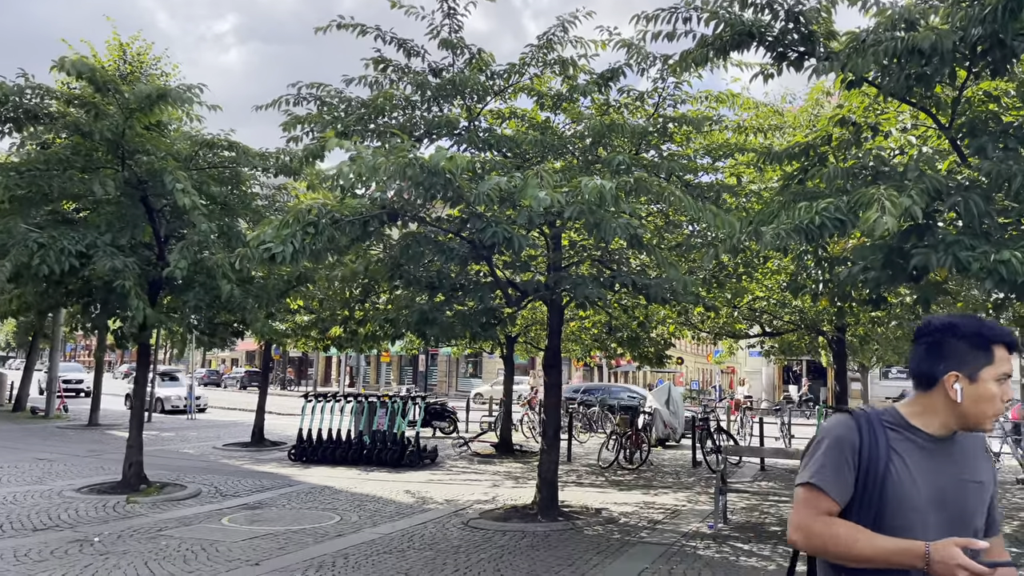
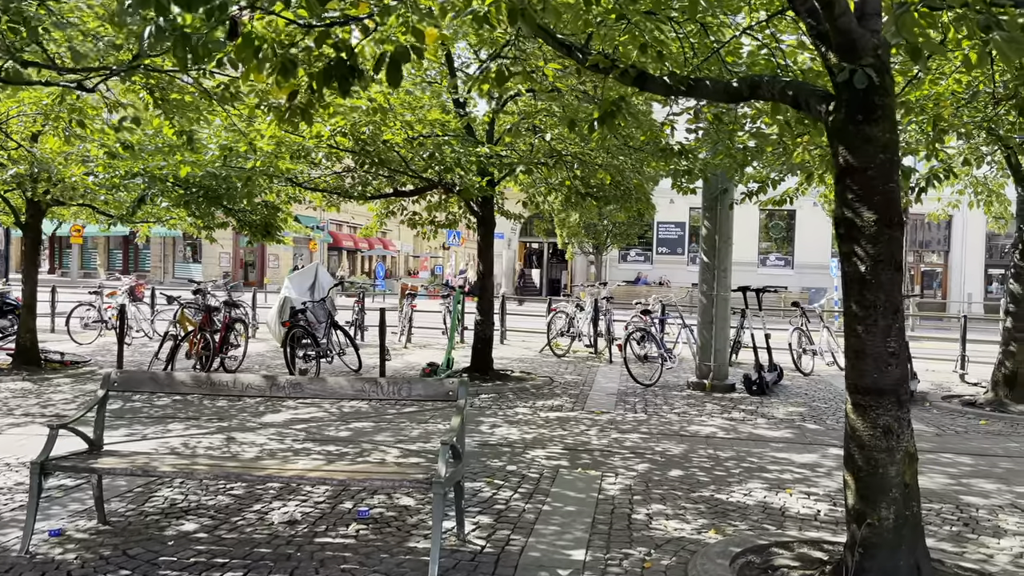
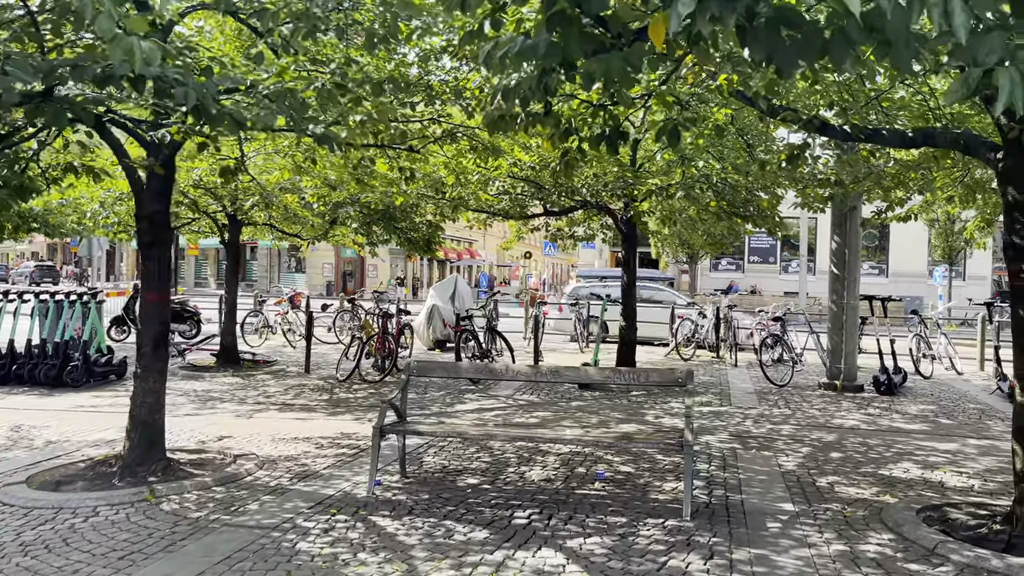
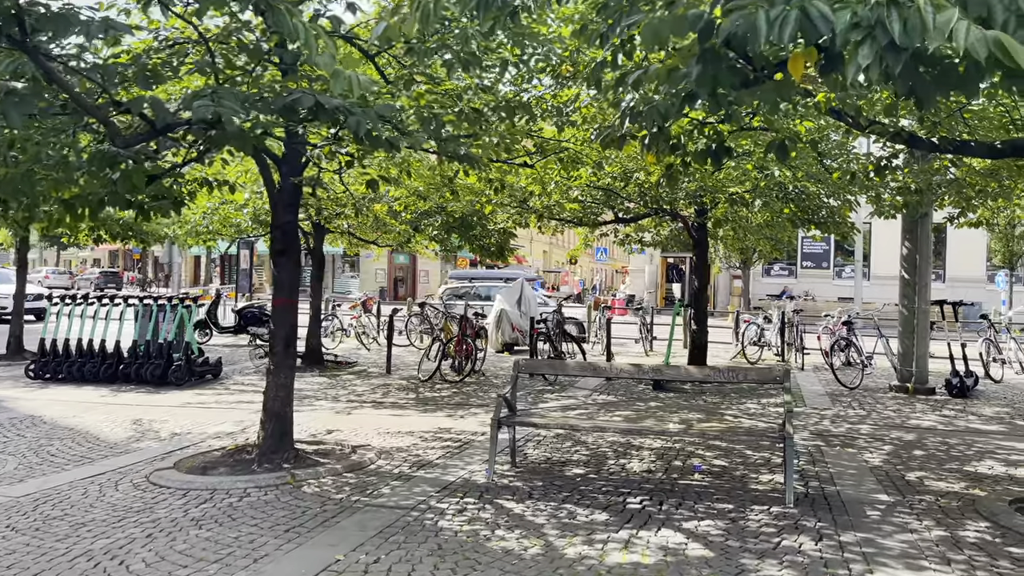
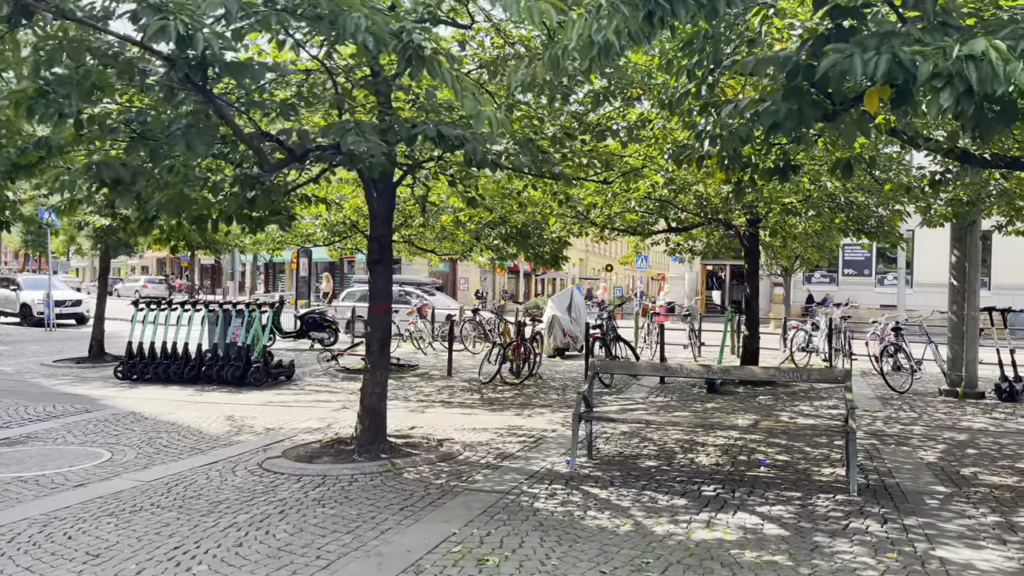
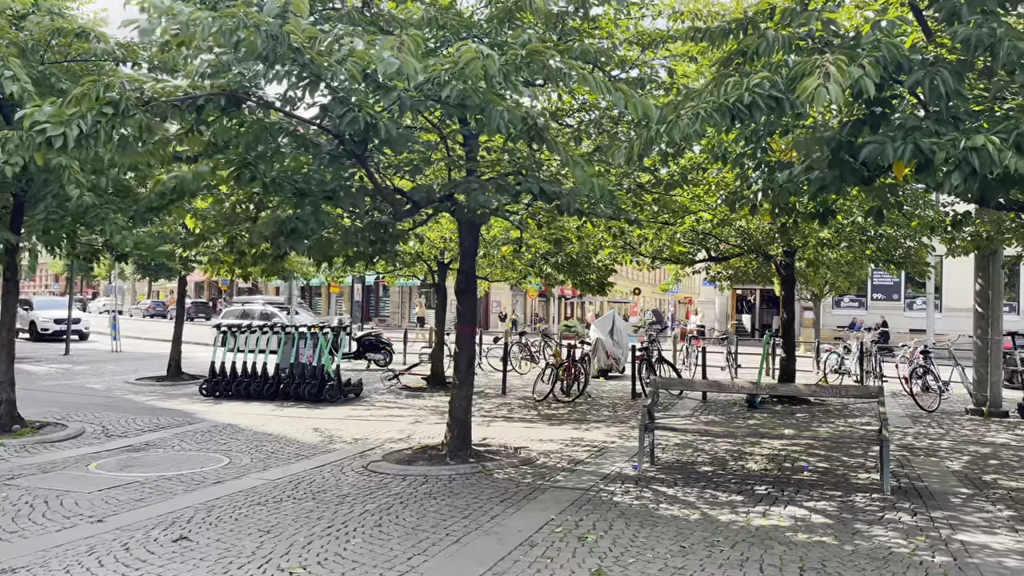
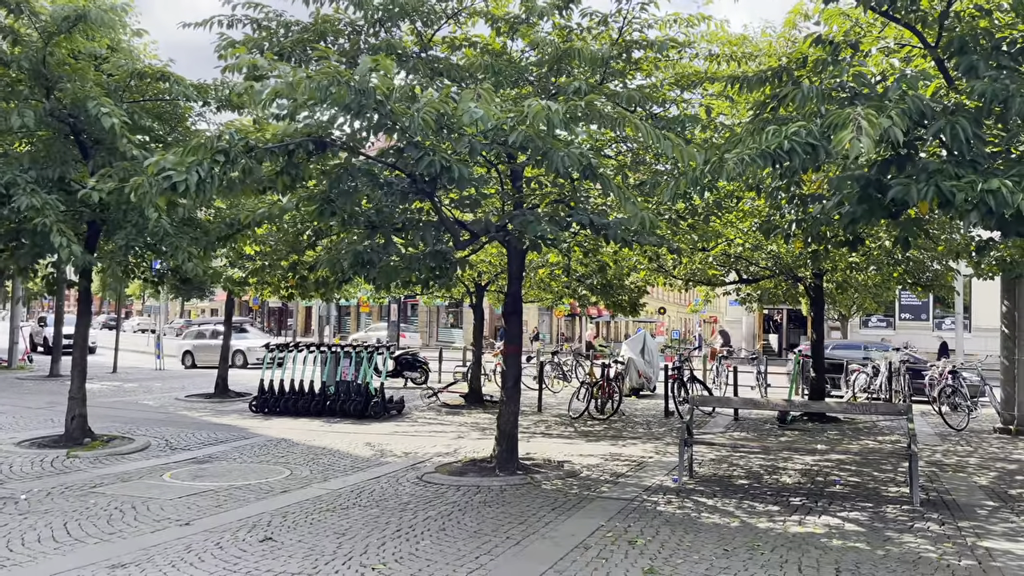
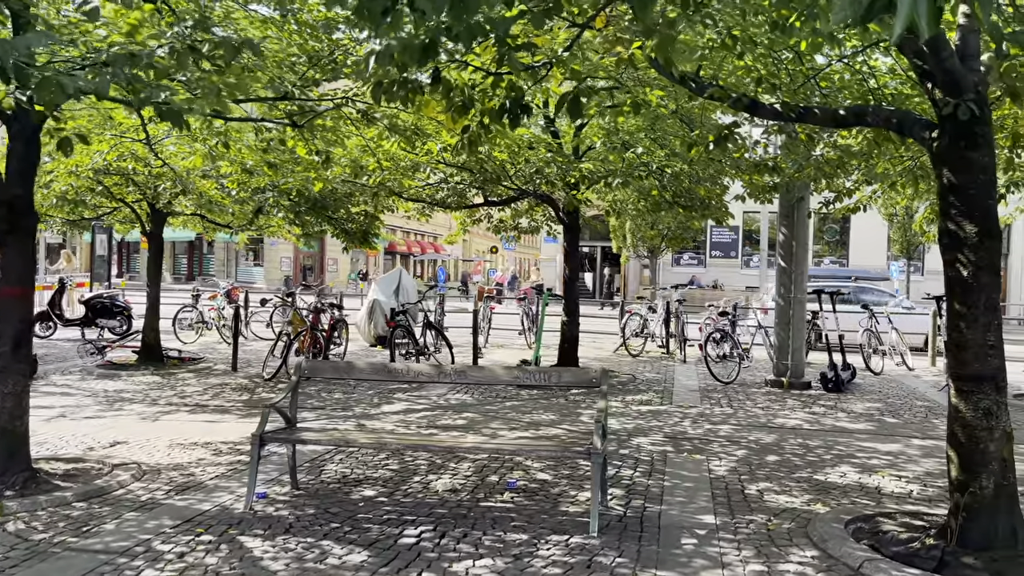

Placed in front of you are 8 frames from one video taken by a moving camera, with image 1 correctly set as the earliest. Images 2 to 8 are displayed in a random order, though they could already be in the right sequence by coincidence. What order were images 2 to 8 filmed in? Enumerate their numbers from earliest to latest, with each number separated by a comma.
7, 6, 5, 4, 3, 8, 2
